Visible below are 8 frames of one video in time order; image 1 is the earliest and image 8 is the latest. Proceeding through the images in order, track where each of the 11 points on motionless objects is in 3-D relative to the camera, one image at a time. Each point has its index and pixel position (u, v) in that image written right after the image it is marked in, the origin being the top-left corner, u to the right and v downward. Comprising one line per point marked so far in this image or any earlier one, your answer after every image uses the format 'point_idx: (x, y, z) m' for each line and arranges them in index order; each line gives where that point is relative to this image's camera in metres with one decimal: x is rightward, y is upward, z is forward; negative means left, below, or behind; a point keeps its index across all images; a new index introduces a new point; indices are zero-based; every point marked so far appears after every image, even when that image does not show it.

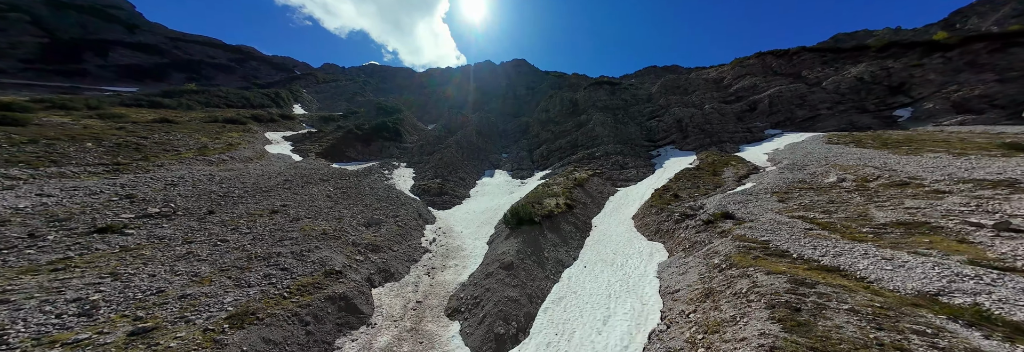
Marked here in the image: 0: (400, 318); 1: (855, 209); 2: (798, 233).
0: (-5.6, -7.3, +13.1) m
1: (+18.1, -1.7, +13.4) m
2: (+13.6, -2.6, +11.6) m
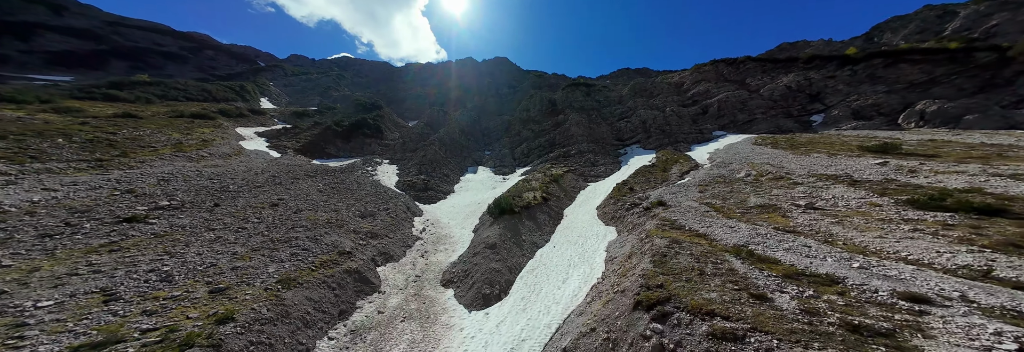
0: (-6.8, -7.1, +16.3) m
1: (+16.8, -1.4, +18.4) m
2: (+12.4, -2.4, +16.3) m
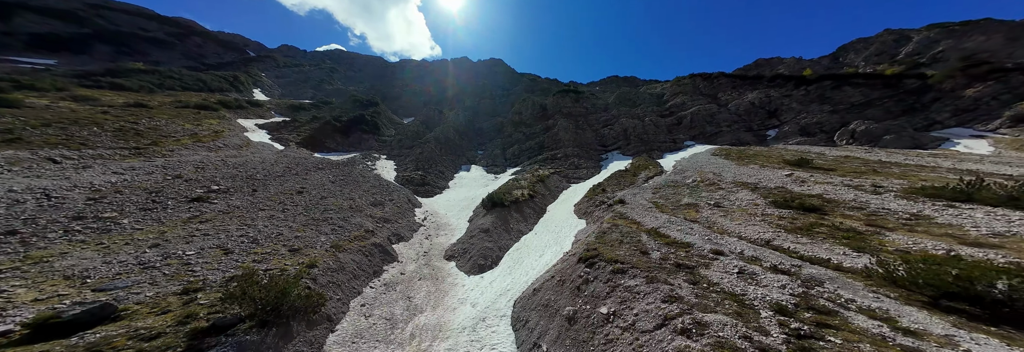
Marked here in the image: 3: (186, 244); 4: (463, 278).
0: (-7.8, -6.9, +20.9) m
1: (+15.9, -2.0, +23.9) m
2: (+11.6, -2.8, +21.7) m
3: (-17.7, -3.5, +13.9) m
4: (-3.6, -7.4, +18.8) m
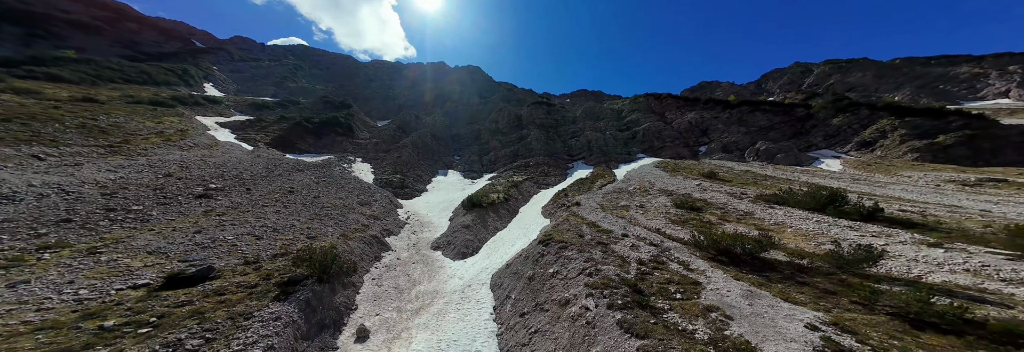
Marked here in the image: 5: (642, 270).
0: (-10.2, -7.2, +24.9) m
1: (+13.1, -2.9, +30.7) m
2: (+9.0, -3.6, +27.9) m
3: (-19.2, -3.5, +16.8) m
4: (-5.8, -7.8, +23.2) m
5: (+6.5, -4.5, +12.4) m
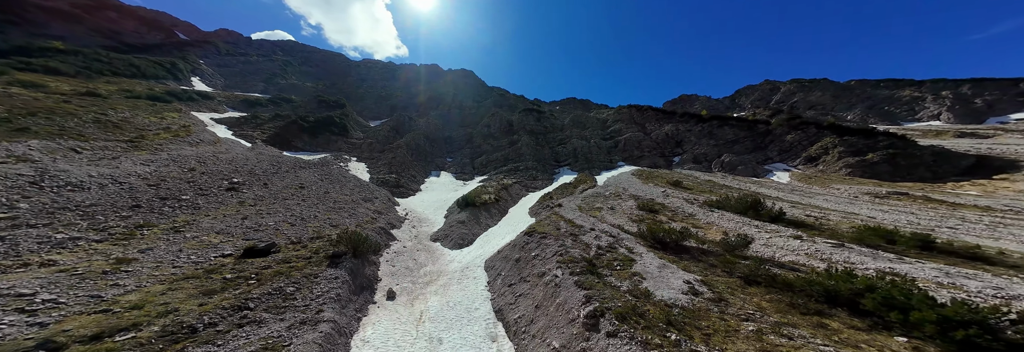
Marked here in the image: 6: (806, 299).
0: (-11.4, -7.4, +28.6) m
1: (+11.7, -3.8, +35.5) m
2: (+7.8, -4.3, +32.6) m
3: (-20.0, -3.3, +20.2) m
4: (-7.0, -8.0, +27.2) m
5: (+5.9, -5.0, +17.0) m
6: (+11.7, -4.8, +10.0) m
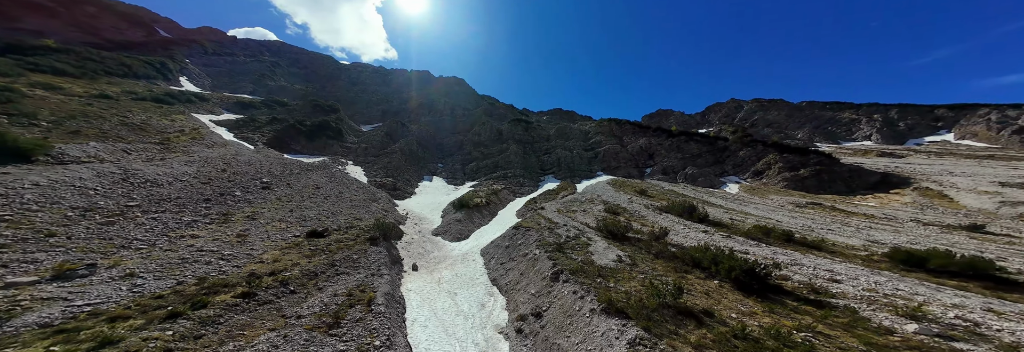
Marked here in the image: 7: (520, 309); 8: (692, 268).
0: (-12.9, -8.0, +34.0) m
1: (+9.9, -5.1, +42.2) m
2: (+6.1, -5.5, +39.0) m
3: (-20.8, -3.5, +25.2) m
4: (-8.4, -8.7, +32.7) m
5: (+5.1, -5.8, +23.3) m
6: (+11.3, -5.6, +16.6) m
7: (+0.5, -8.0, +15.5) m
8: (+11.3, -5.6, +15.8) m
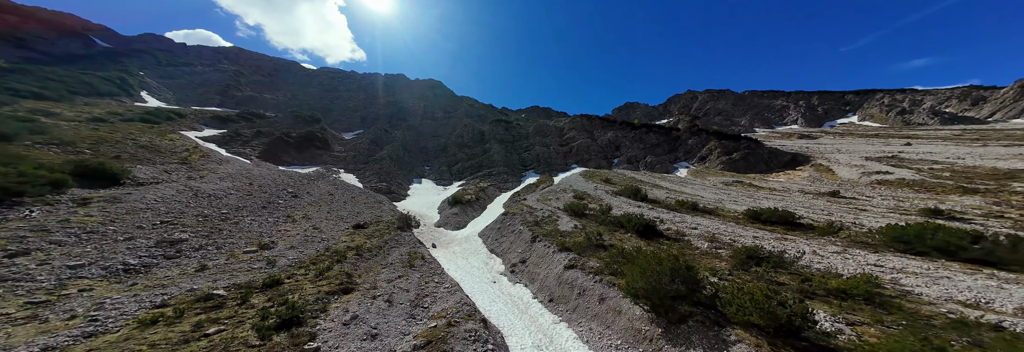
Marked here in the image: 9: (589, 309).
0: (-14.7, -8.4, +41.5) m
1: (+7.2, -4.0, +51.3) m
2: (+3.7, -4.6, +47.9) m
3: (-22.2, -4.6, +32.1) m
4: (-10.0, -8.9, +40.6) m
5: (+3.9, -5.3, +32.2) m
6: (+10.5, -5.0, +25.9) m
7: (0.0, -8.0, +24.1) m
8: (+10.7, -5.0, +25.1) m
9: (+3.9, -6.9, +13.2) m
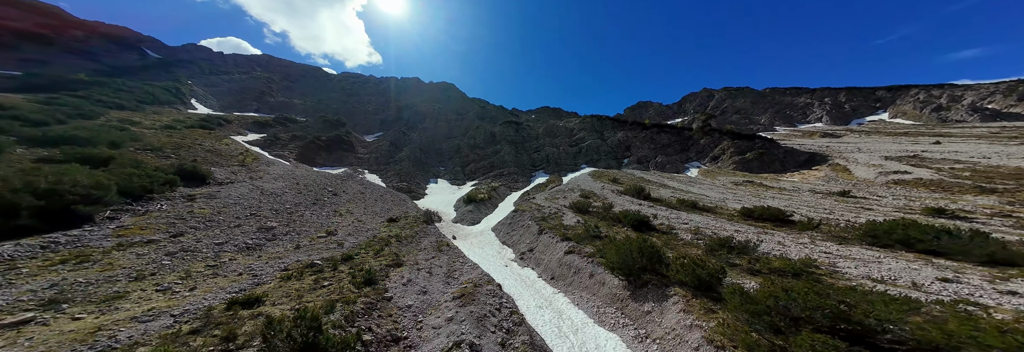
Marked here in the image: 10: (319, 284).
0: (-12.4, -8.4, +46.2) m
1: (+10.0, -4.0, +54.6) m
2: (+6.3, -4.7, +51.4) m
3: (-20.5, -4.7, +37.1) m
4: (-7.9, -9.0, +45.0) m
5: (+5.6, -5.4, +35.7) m
6: (+11.8, -5.1, +29.1) m
7: (+1.2, -8.2, +27.9) m
8: (+11.9, -5.1, +28.3) m
9: (+4.5, -7.1, +16.8) m
10: (-9.5, -5.3, +12.4) m
